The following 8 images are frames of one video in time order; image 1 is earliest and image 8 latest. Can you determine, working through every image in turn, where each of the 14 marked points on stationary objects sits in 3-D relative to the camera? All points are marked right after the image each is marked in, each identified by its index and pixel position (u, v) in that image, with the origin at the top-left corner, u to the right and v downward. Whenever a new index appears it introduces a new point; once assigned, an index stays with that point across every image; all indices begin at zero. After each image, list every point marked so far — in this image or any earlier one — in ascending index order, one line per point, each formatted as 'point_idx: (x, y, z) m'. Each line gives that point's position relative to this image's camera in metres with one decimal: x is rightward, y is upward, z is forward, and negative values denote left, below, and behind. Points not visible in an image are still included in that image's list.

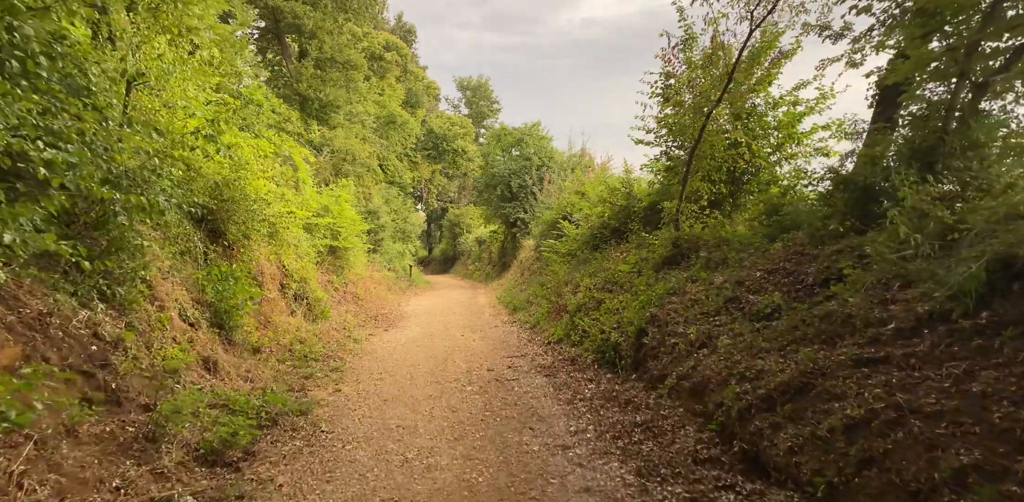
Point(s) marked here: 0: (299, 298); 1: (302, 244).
0: (-5.3, -1.1, +14.2) m
1: (-5.5, +0.2, +15.3) m
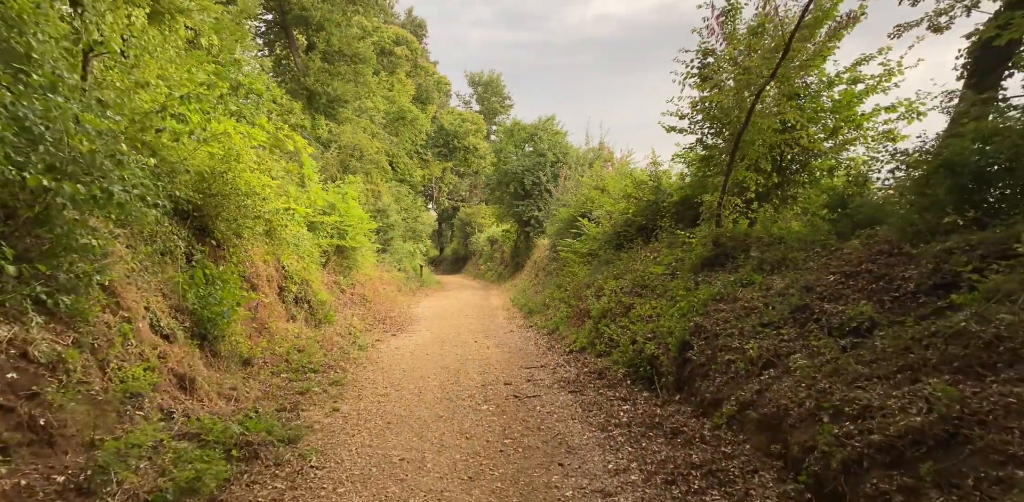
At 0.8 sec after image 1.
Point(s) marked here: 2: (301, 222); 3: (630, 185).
0: (-4.9, -1.1, +13.2) m
1: (-5.1, +0.2, +14.4) m
2: (-5.1, +0.7, +14.0) m
3: (+2.9, +1.6, +14.2) m
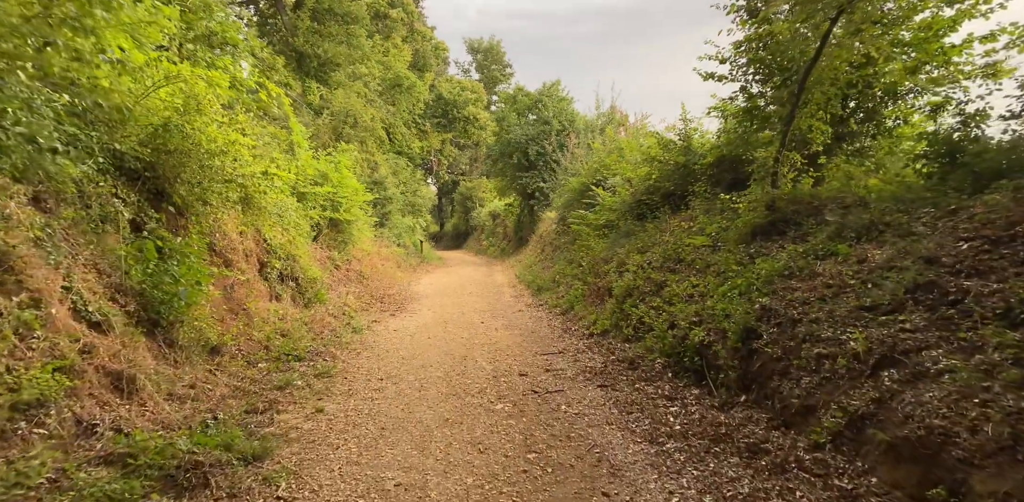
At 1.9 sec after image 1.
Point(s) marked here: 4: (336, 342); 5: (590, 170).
0: (-4.7, -0.6, +11.9) m
1: (-4.9, +0.8, +13.0) m
2: (-4.9, +1.3, +12.6) m
3: (+3.1, +2.2, +12.8) m
4: (-3.1, -1.6, +10.4) m
5: (+2.6, +2.7, +19.3) m
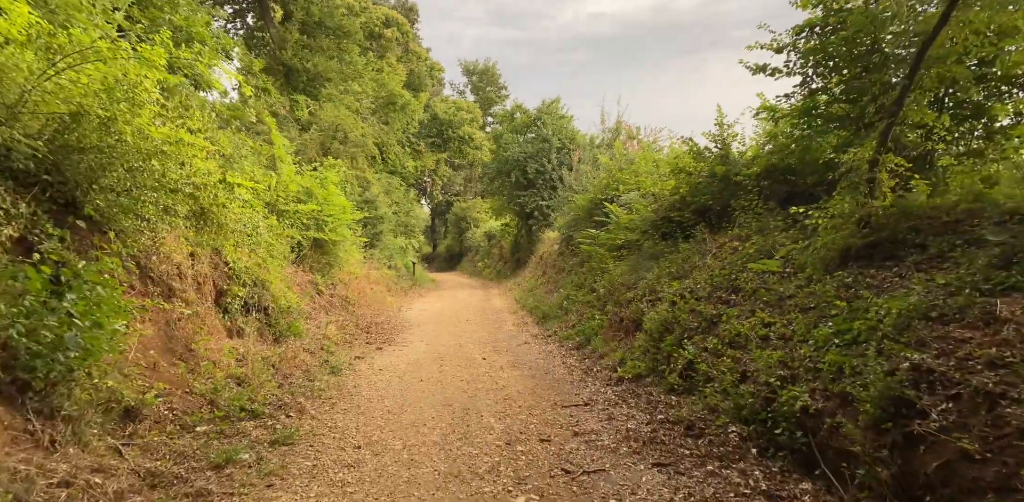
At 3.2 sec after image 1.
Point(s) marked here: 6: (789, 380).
0: (-4.5, -1.0, +10.0) m
1: (-4.8, +0.4, +11.2) m
2: (-4.7, +0.9, +10.8) m
3: (+3.2, +1.7, +11.1) m
4: (-3.0, -2.0, +8.5) m
5: (+2.6, +1.9, +17.7) m
6: (+2.4, -1.1, +4.9) m
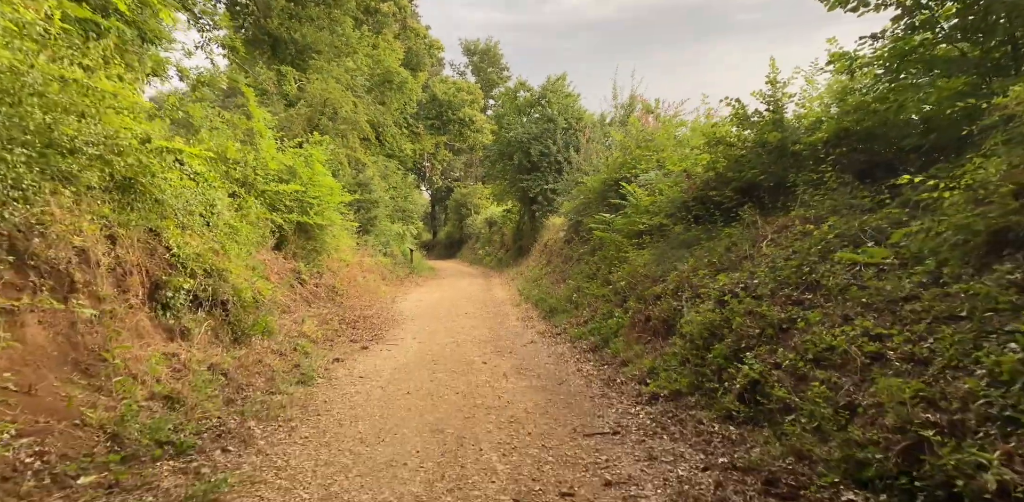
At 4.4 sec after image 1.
0: (-4.5, -0.7, +8.3) m
1: (-4.7, +0.6, +9.4) m
2: (-4.6, +1.1, +9.0) m
3: (+3.3, +1.9, +9.3) m
4: (-2.9, -1.8, +6.8) m
5: (+2.8, +2.3, +15.9) m
6: (+2.4, -1.0, +3.2) m
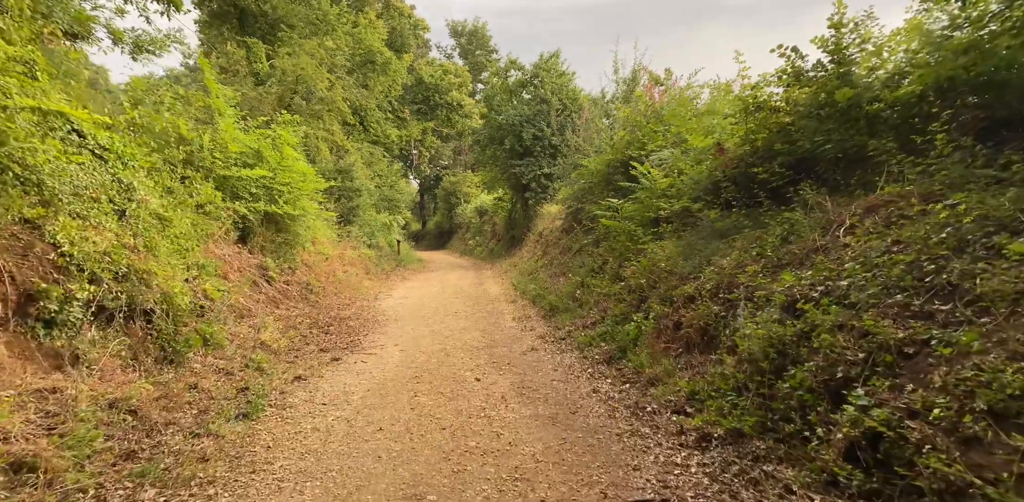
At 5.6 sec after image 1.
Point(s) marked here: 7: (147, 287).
0: (-4.5, -0.7, +6.4) m
1: (-4.7, +0.7, +7.5) m
2: (-4.7, +1.1, +7.1) m
3: (+3.3, +2.1, +7.5) m
4: (-2.9, -1.8, +5.0) m
5: (+2.6, +2.5, +14.1) m
6: (+2.5, -1.0, +1.5) m
7: (-4.5, -0.4, +7.1) m
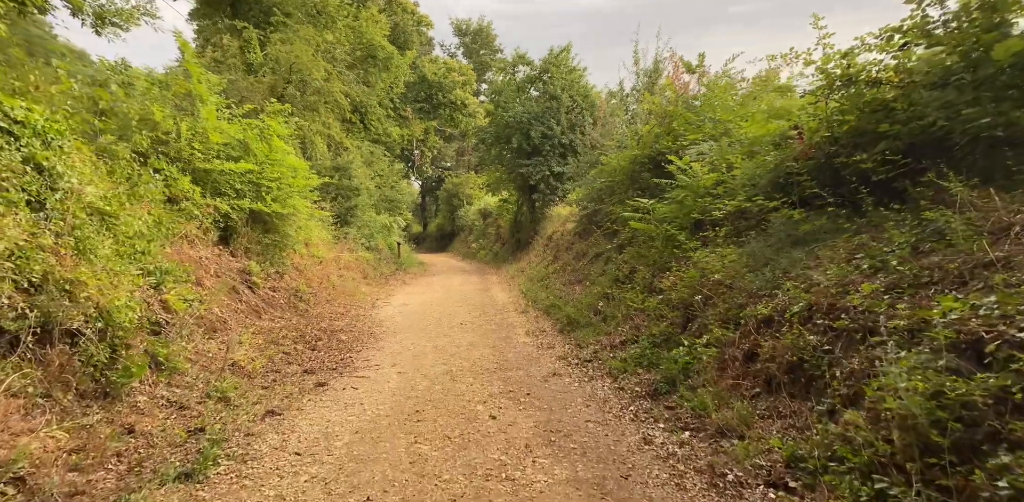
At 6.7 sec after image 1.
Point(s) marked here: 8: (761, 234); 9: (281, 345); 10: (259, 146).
0: (-4.2, -0.7, +4.8) m
1: (-4.4, +0.7, +5.9) m
2: (-4.4, +1.1, +5.5) m
3: (+3.6, +2.0, +5.9) m
4: (-2.6, -1.8, +3.3) m
5: (+2.9, +2.4, +12.5) m
6: (+2.8, -1.1, -0.1) m
7: (-4.2, -0.4, +5.5) m
8: (+3.0, +0.2, +7.1) m
9: (-4.2, -1.6, +10.3) m
10: (-5.8, +2.4, +13.1) m
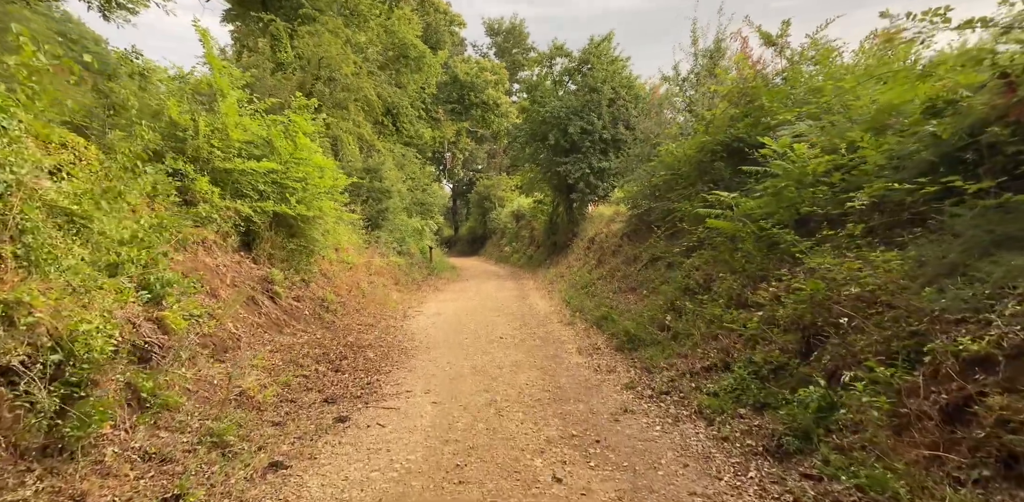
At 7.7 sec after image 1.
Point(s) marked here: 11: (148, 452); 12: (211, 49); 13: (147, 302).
0: (-3.6, -0.8, +3.4) m
1: (-3.8, +0.6, +4.5) m
2: (-3.8, +1.0, +4.1) m
3: (+4.1, +1.9, +4.1) m
4: (-2.2, -1.9, +1.8) m
5: (+3.8, +2.3, +10.7) m
6: (+3.0, -1.1, -1.9) m
7: (-3.7, -0.5, +4.0) m
8: (+3.6, +0.2, +5.2) m
9: (-3.3, -1.7, +8.9) m
10: (-4.8, +2.3, +11.8) m
11: (-3.3, -1.8, +5.2) m
12: (-6.1, +4.0, +11.0) m
13: (-4.2, -0.5, +6.9) m
